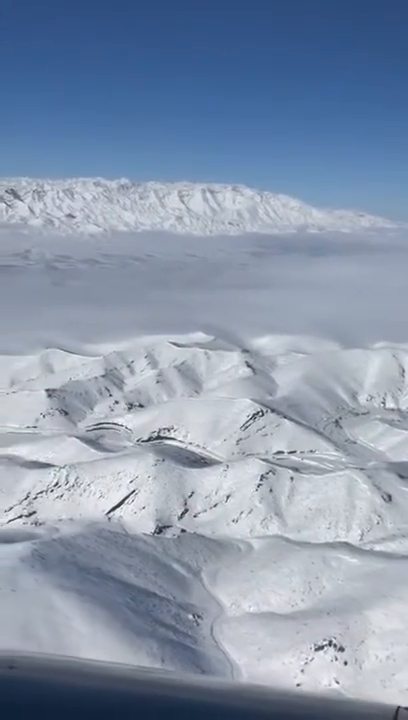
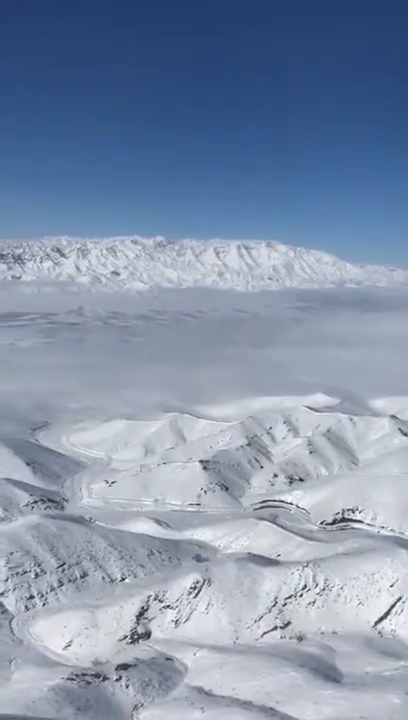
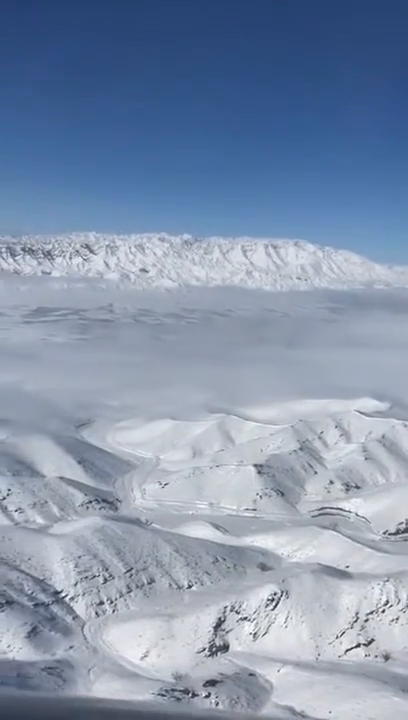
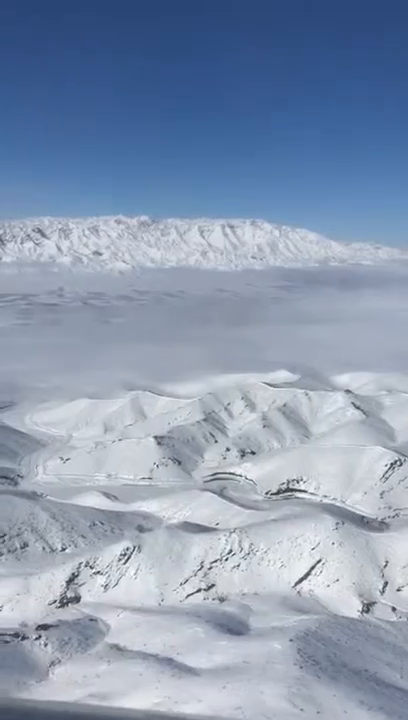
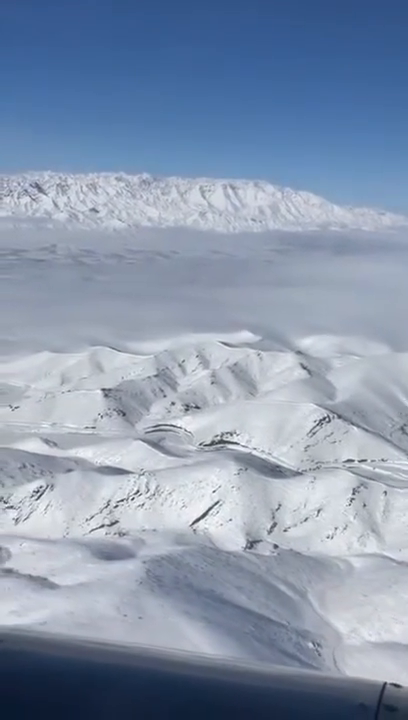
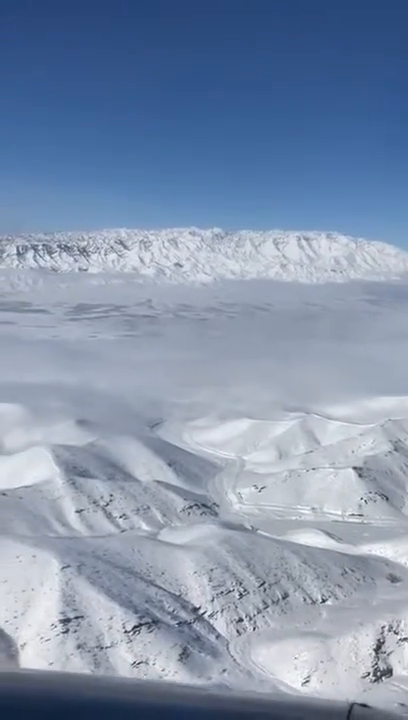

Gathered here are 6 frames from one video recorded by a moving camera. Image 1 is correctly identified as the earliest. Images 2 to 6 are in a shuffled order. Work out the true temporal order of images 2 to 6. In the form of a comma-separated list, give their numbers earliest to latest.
5, 4, 2, 3, 6
